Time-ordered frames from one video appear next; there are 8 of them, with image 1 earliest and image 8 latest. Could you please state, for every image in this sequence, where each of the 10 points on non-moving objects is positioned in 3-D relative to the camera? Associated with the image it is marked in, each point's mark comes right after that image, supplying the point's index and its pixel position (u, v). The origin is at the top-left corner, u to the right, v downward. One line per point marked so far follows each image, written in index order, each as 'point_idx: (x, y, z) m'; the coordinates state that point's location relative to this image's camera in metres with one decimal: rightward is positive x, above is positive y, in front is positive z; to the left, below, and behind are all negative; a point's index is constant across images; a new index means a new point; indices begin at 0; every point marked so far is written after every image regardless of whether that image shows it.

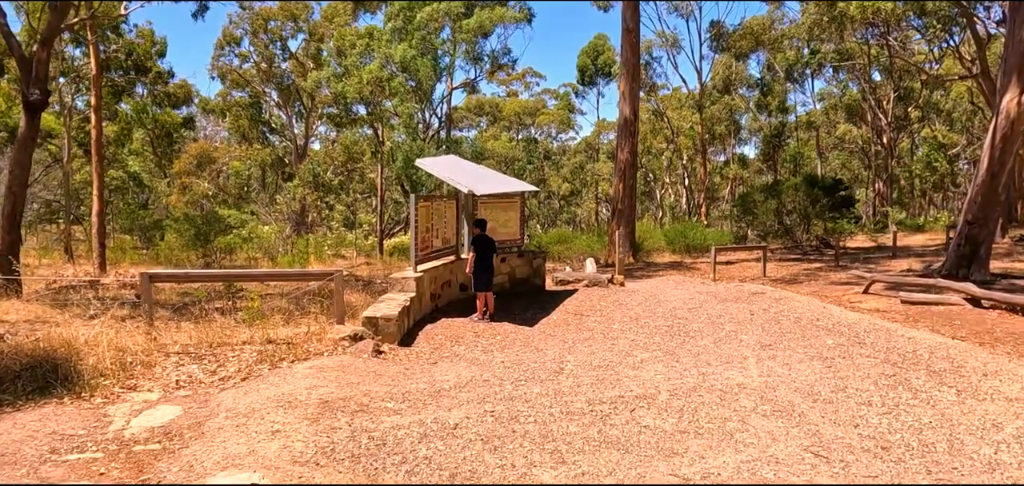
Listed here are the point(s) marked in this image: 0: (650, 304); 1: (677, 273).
0: (+2.4, -1.1, +11.6) m
1: (+4.7, -0.8, +18.7) m
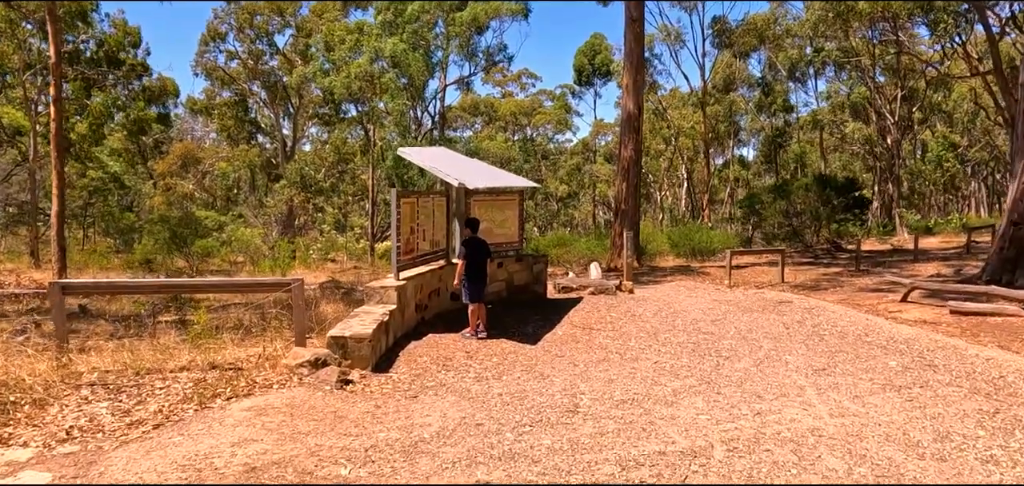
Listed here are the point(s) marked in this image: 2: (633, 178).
0: (+2.4, -1.1, +10.2) m
1: (+4.6, -0.9, +17.3) m
2: (+3.3, +1.7, +18.4) m
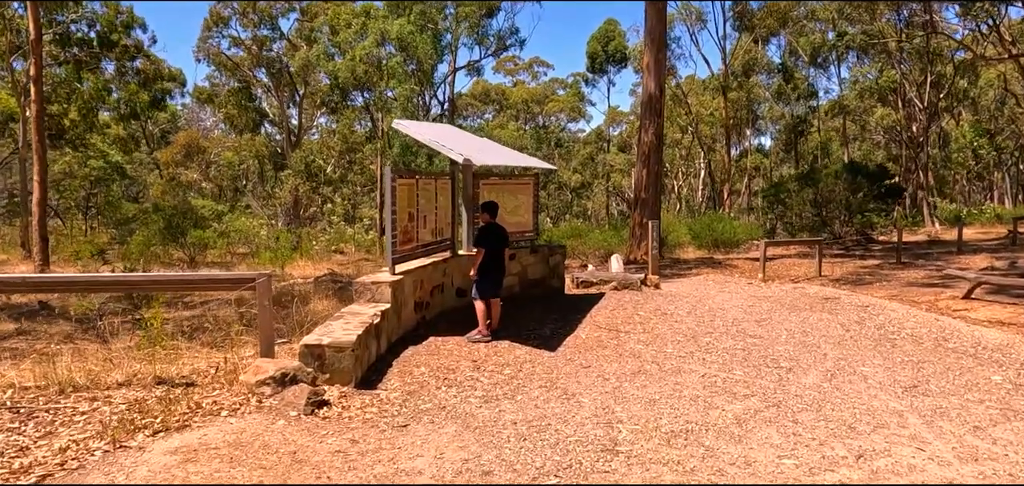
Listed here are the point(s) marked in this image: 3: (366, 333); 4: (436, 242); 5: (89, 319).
0: (+2.6, -1.0, +9.0) m
1: (+4.9, -0.7, +16.0) m
2: (+3.6, +2.0, +17.1) m
3: (-1.2, -0.8, +5.6) m
4: (-1.0, 0.0, +8.3) m
5: (-5.2, -0.9, +8.2) m
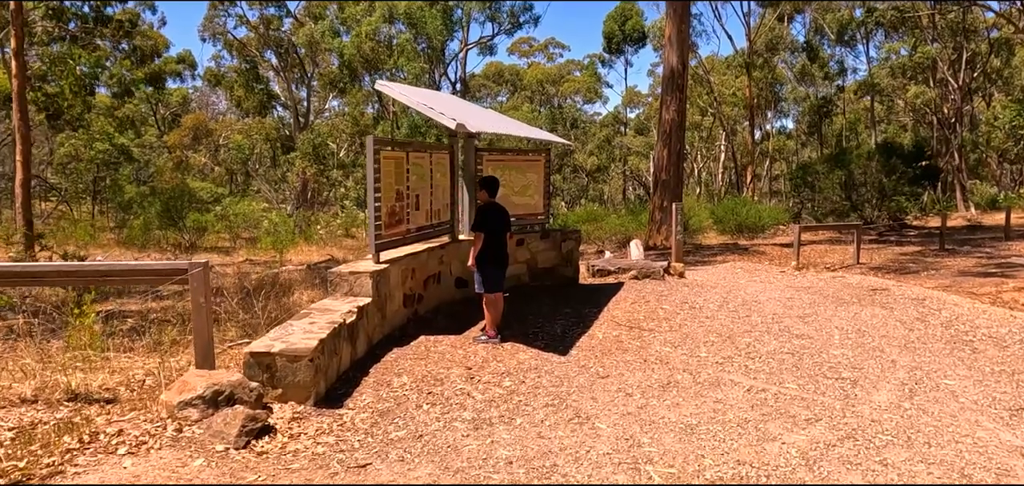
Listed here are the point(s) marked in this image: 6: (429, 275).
0: (+2.6, -0.8, +7.8) m
1: (+5.2, -0.3, +14.8) m
2: (+3.9, +2.4, +15.8) m
3: (-1.2, -0.6, +4.5) m
4: (-0.9, +0.2, +7.3) m
5: (-5.2, -0.7, +7.3) m
6: (-0.9, -0.3, +7.1) m
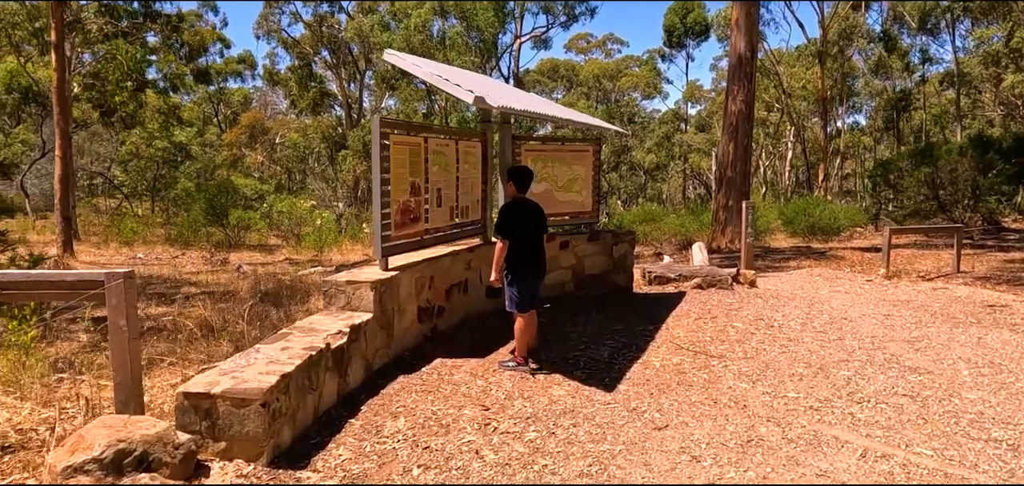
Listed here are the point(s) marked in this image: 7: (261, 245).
0: (+3.0, -0.8, +6.5) m
1: (+6.1, -0.4, +13.2) m
2: (+5.0, +2.3, +14.3) m
3: (-1.1, -0.7, +3.5) m
4: (-0.5, +0.2, +6.2) m
5: (-4.8, -0.7, +6.5) m
6: (-0.5, -0.4, +6.0) m
7: (-7.5, 0.0, +20.0) m
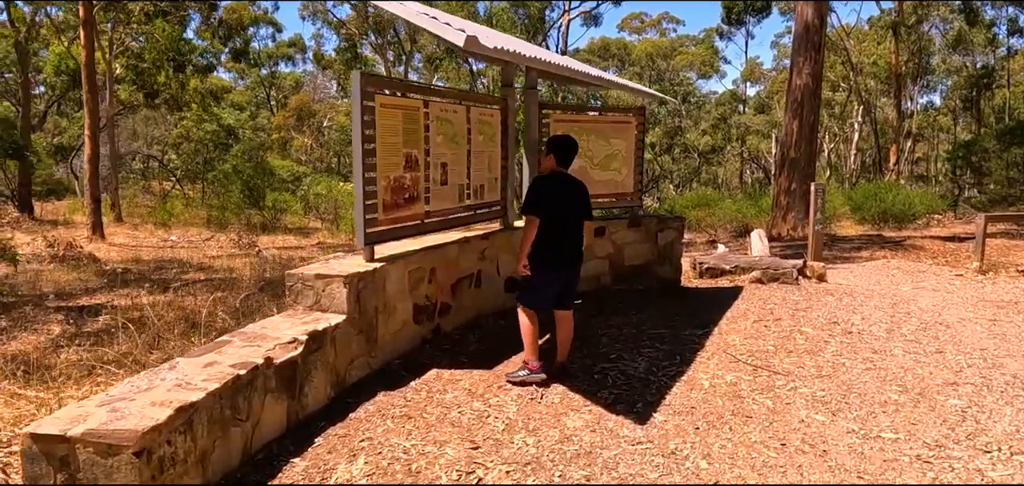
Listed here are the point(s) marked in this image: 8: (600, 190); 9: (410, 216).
0: (+3.2, -0.7, +5.3) m
1: (+6.8, -0.2, +11.8) m
2: (+5.8, +2.5, +12.9) m
3: (-1.1, -0.6, +2.6) m
4: (-0.4, +0.3, +5.2) m
5: (-4.6, -0.6, +5.9) m
6: (-0.4, -0.2, +5.1) m
7: (-6.3, +0.5, +19.5) m
8: (+0.9, +0.5, +6.7) m
9: (-0.7, +0.2, +4.5) m
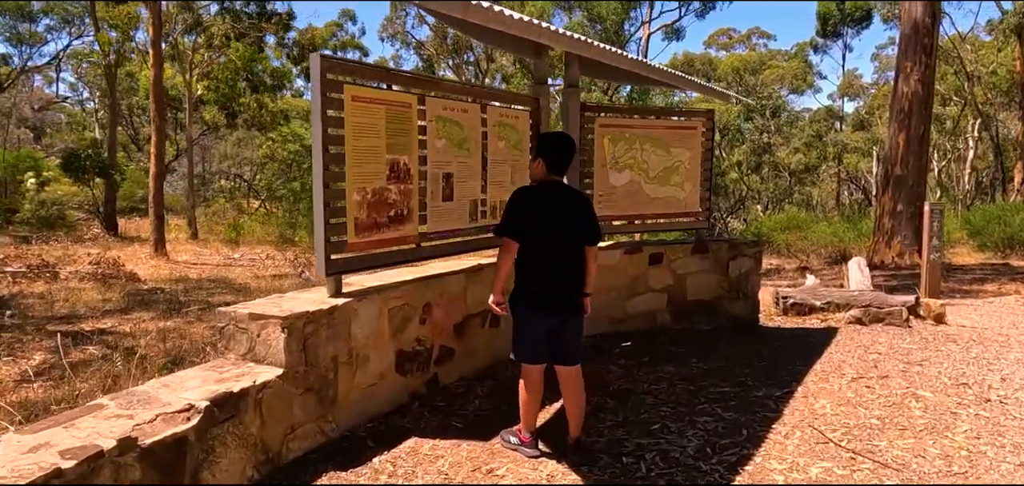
0: (+3.3, -1.0, +3.8) m
1: (+7.7, -0.7, +9.8) m
2: (+6.9, +2.0, +11.2) m
3: (-1.3, -0.7, +1.8) m
4: (-0.2, +0.1, +4.3) m
5: (-4.3, -0.7, +5.5) m
6: (-0.3, -0.4, +4.1) m
7: (-4.3, -0.1, +19.2) m
8: (+1.2, +0.3, +5.6) m
9: (-0.6, 0.0, +3.6) m
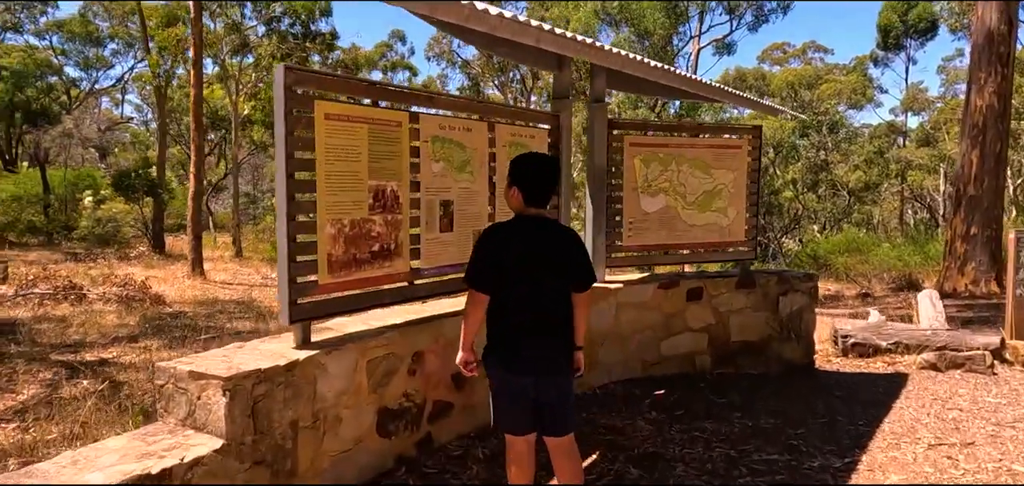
0: (+3.3, -1.2, +3.0) m
1: (+8.2, -1.1, +8.7) m
2: (+7.5, +1.6, +10.2) m
3: (-1.4, -0.8, +1.3) m
4: (-0.1, -0.1, +3.8) m
5: (-4.2, -0.9, +5.2) m
6: (-0.2, -0.6, +3.6) m
7: (-3.1, -0.7, +18.9) m
8: (+1.4, 0.0, +5.0) m
9: (-0.6, -0.2, +3.1) m
